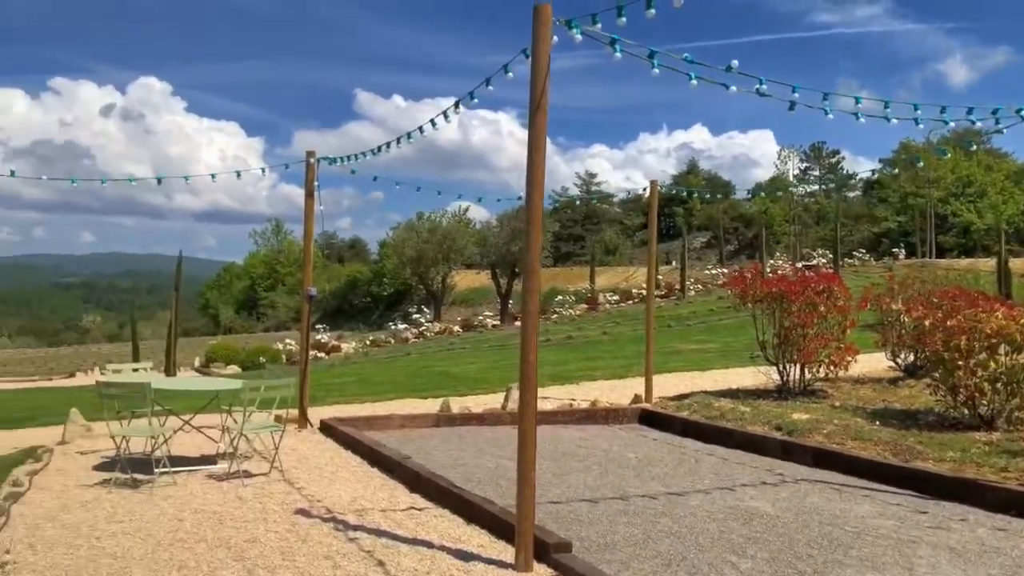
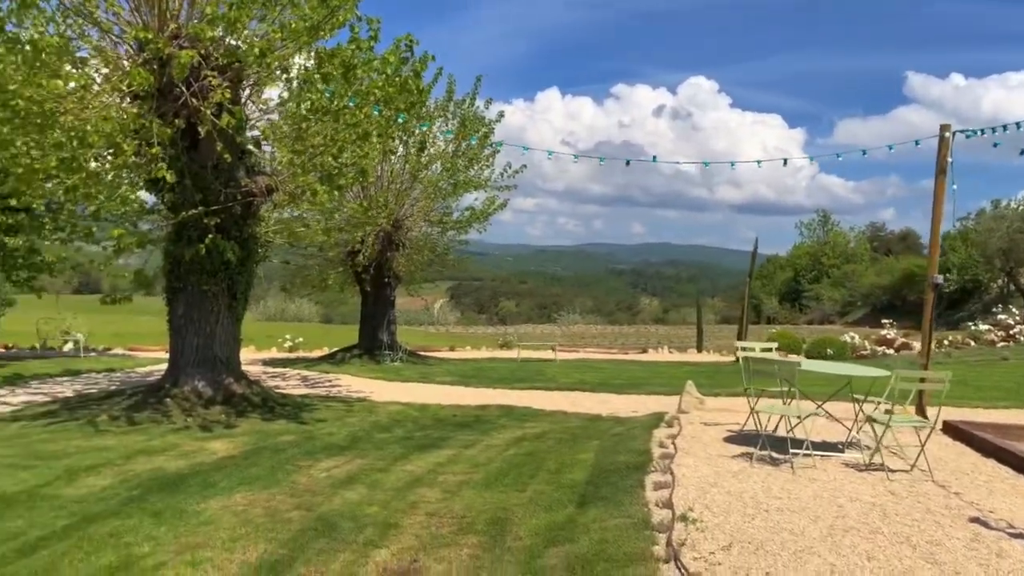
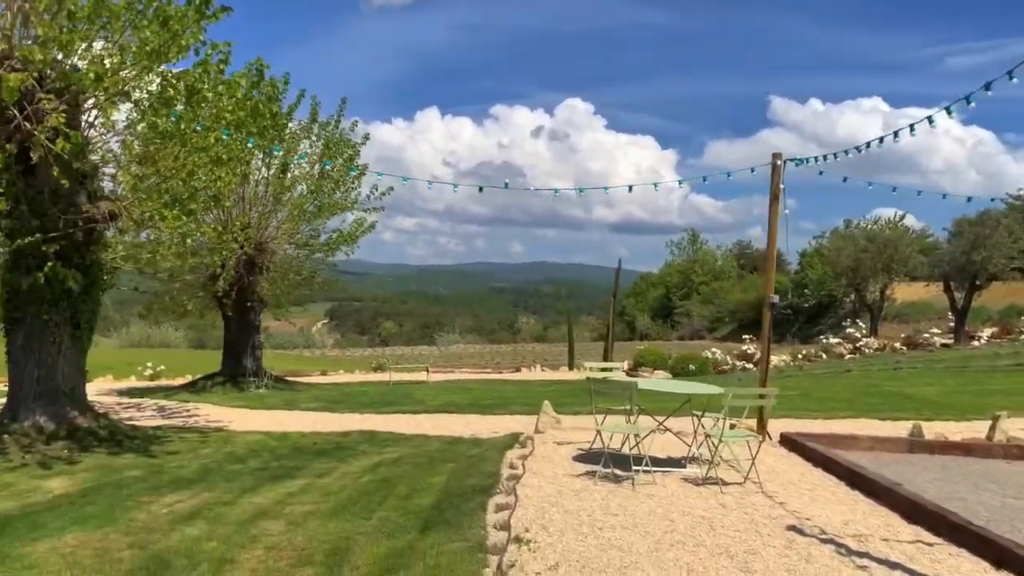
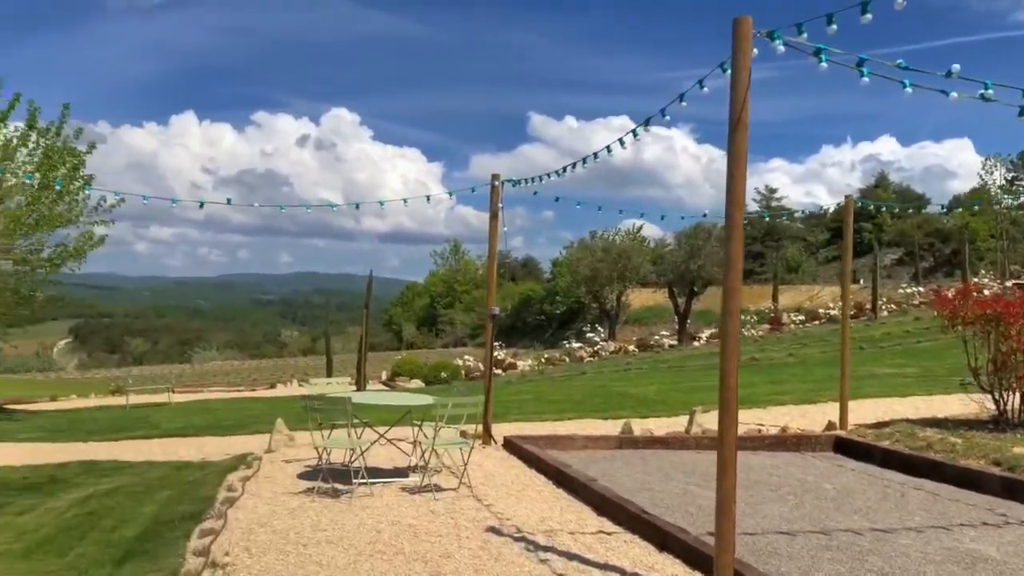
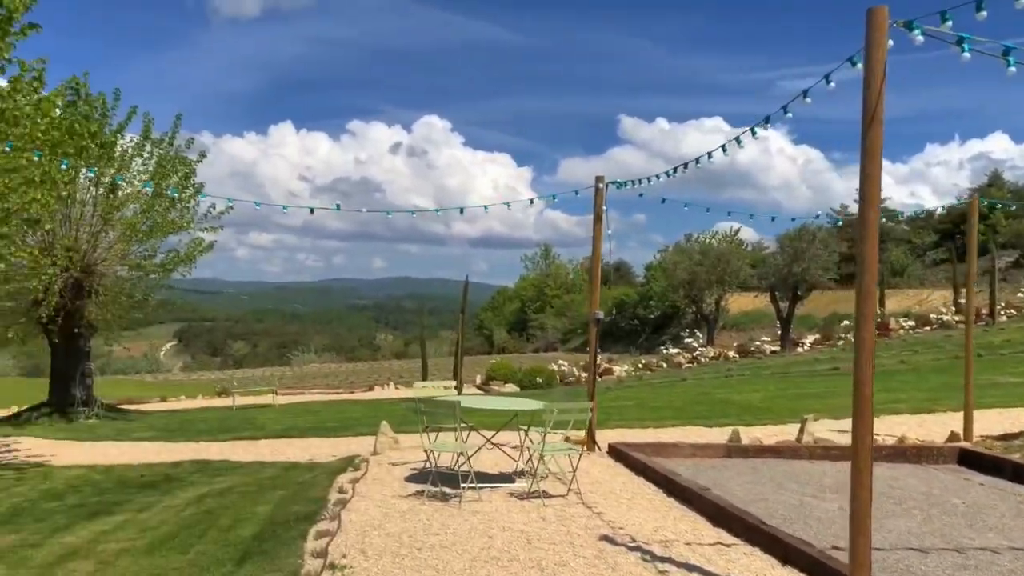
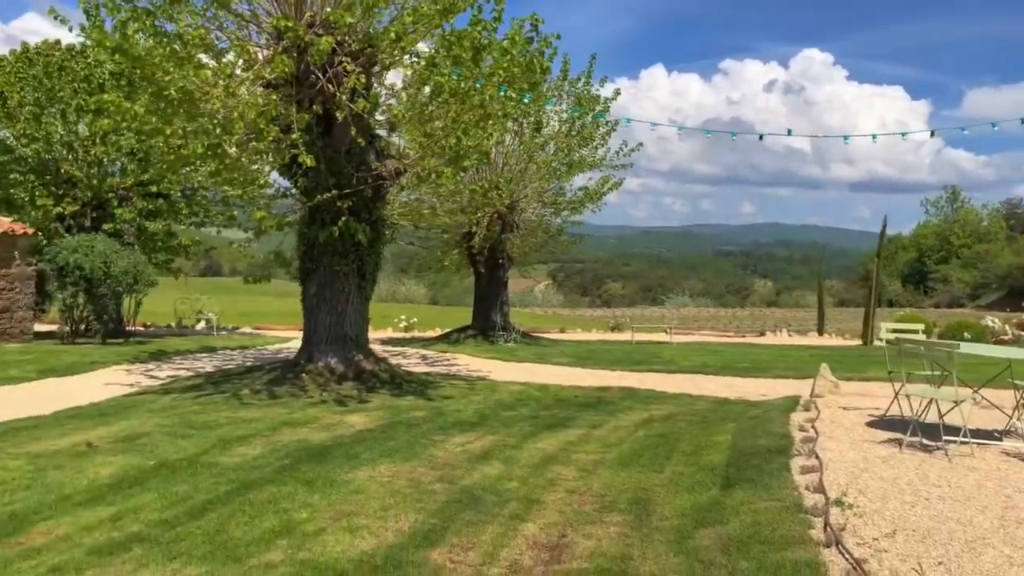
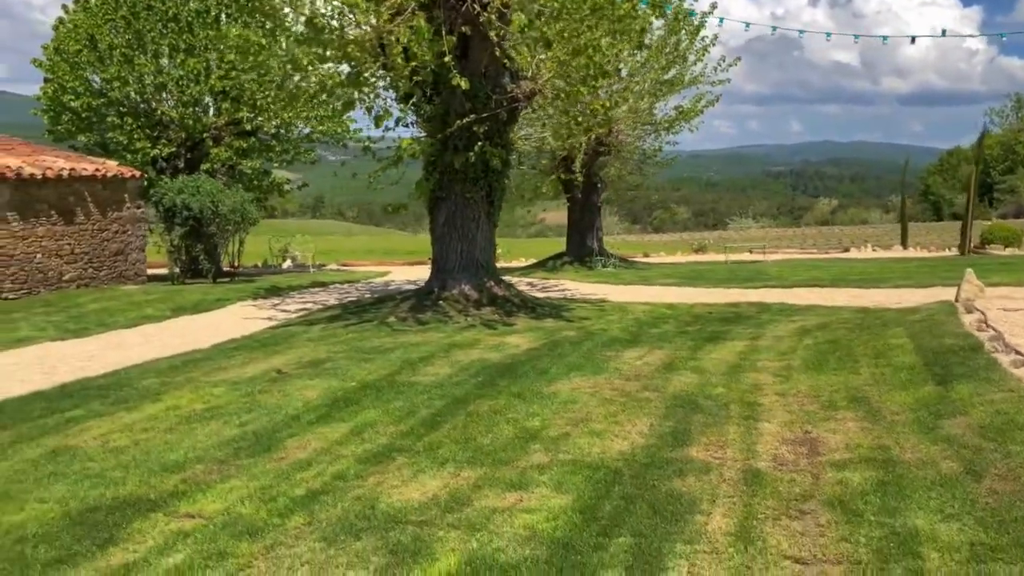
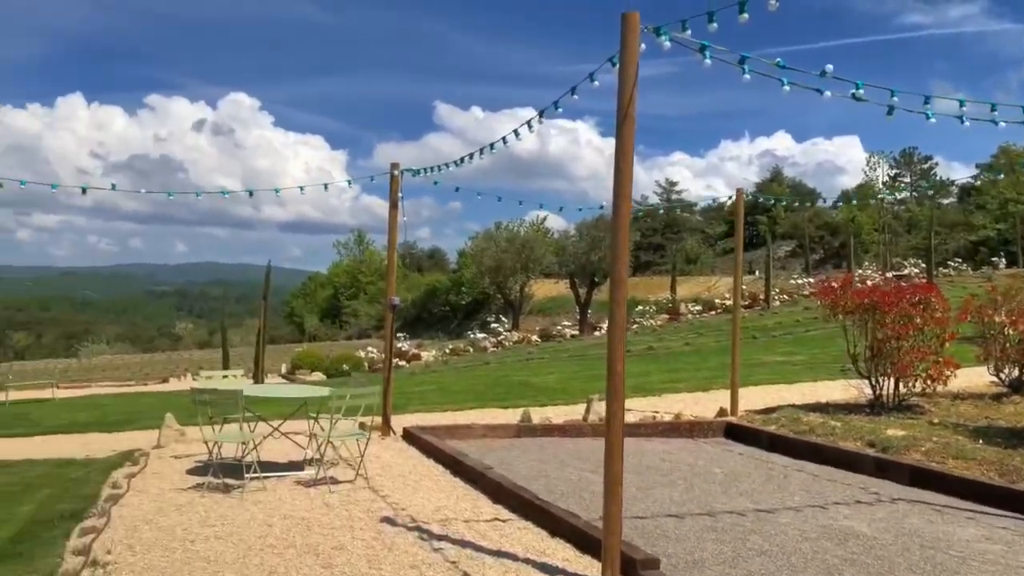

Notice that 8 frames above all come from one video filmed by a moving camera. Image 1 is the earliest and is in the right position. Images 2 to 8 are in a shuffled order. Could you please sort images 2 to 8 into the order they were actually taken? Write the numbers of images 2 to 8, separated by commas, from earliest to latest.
8, 4, 5, 3, 2, 6, 7
